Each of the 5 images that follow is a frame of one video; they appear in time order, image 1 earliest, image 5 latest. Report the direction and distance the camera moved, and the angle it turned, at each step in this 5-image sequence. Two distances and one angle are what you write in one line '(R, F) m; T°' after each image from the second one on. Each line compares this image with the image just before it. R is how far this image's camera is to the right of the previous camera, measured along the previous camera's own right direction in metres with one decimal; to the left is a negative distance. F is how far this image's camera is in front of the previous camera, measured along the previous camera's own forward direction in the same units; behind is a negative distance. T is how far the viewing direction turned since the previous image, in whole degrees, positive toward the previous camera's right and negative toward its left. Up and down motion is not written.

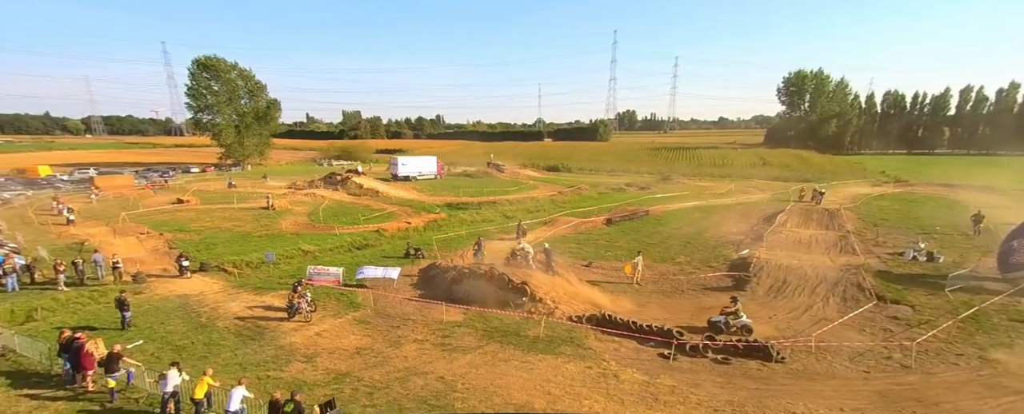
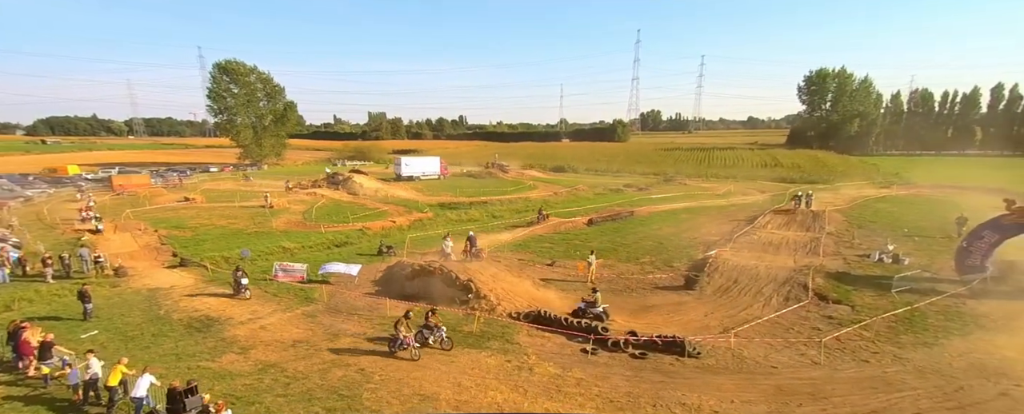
(+2.8, -0.3) m; -2°
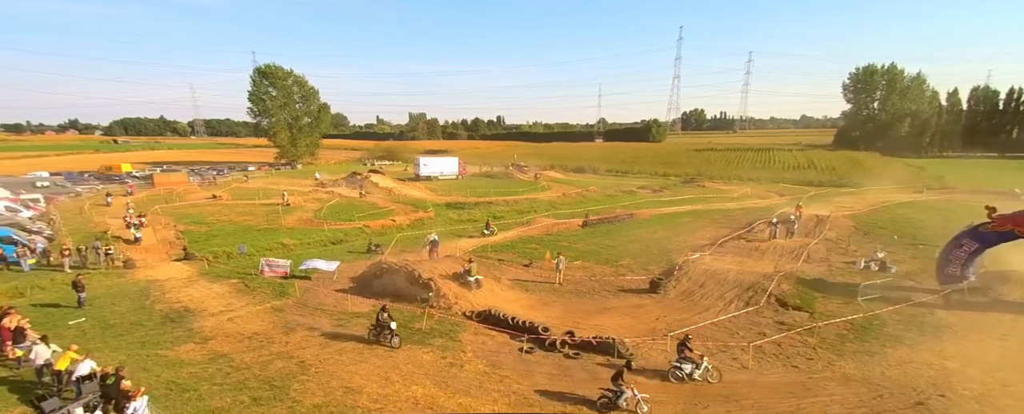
(+2.8, -0.2) m; -3°
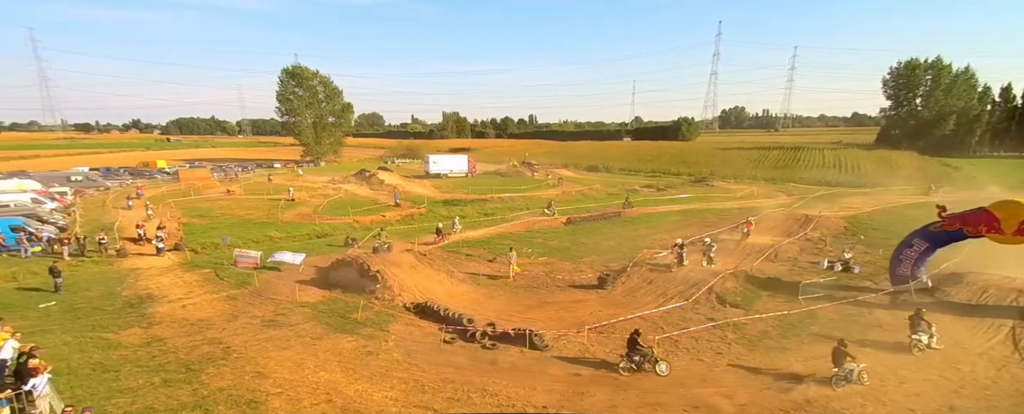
(+3.2, -0.1) m; -3°
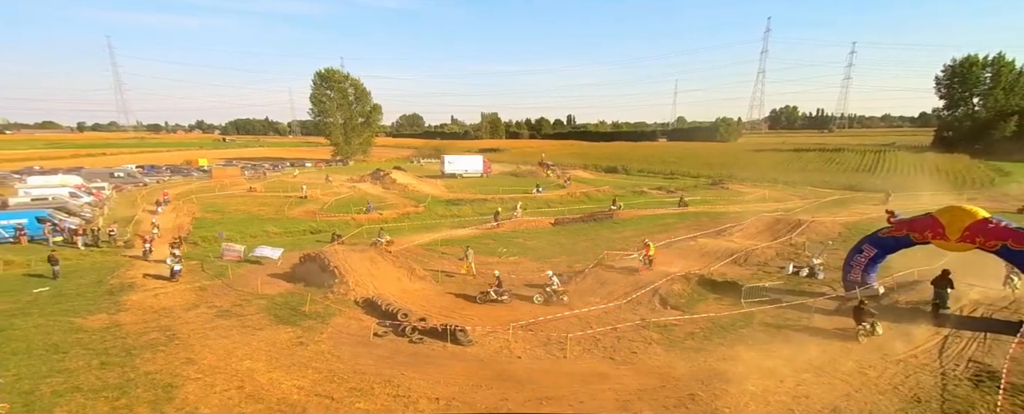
(+3.2, -0.3) m; -3°
